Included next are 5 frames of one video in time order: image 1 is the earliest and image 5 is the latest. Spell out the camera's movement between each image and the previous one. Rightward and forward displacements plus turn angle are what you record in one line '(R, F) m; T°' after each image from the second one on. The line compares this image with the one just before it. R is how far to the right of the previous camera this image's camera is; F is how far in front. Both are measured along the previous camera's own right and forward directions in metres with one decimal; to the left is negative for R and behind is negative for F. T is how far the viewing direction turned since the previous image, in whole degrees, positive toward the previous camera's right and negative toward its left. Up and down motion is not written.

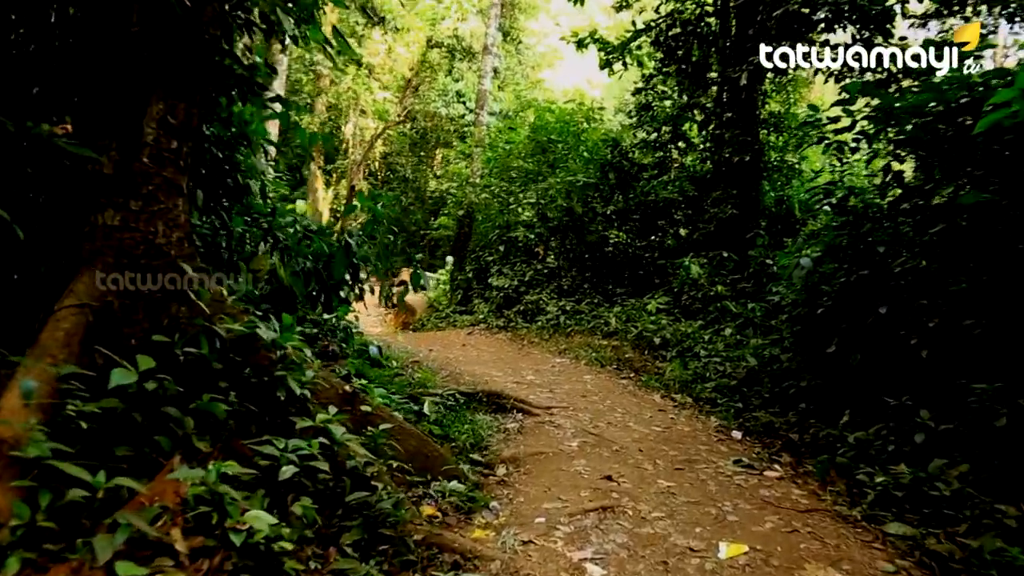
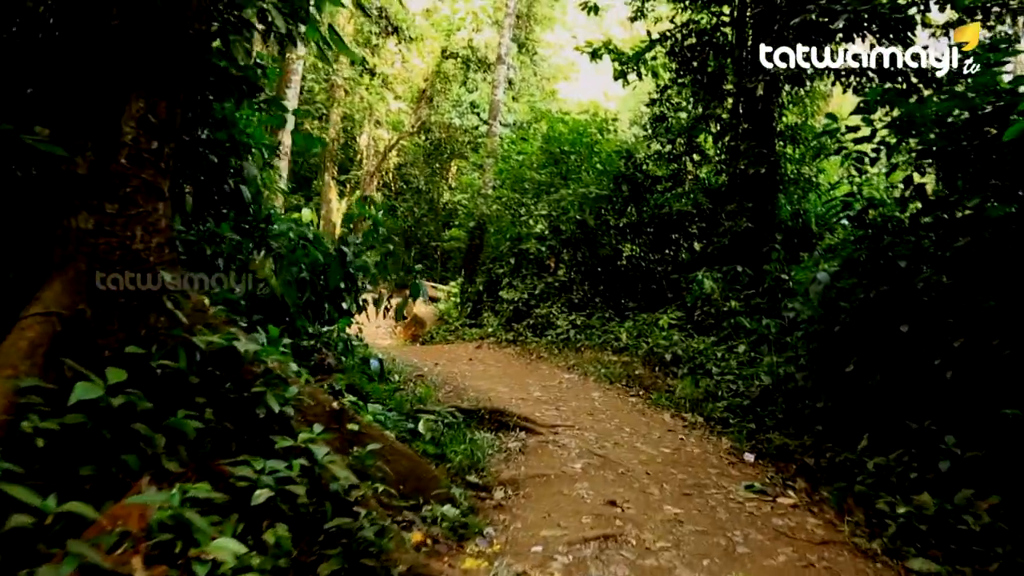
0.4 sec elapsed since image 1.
(+0.1, +0.2) m; -1°
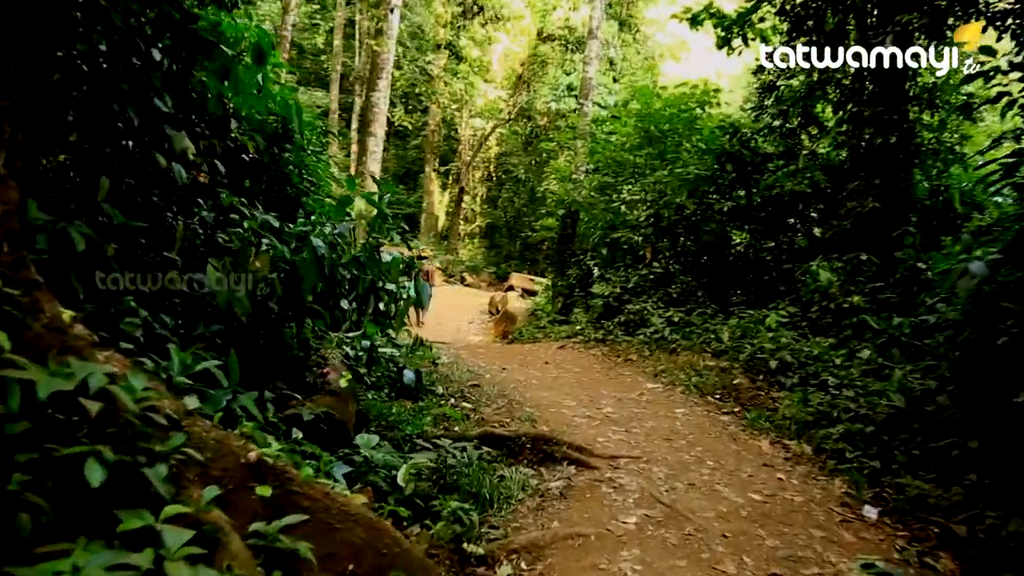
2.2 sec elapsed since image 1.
(+0.4, +1.0) m; -8°
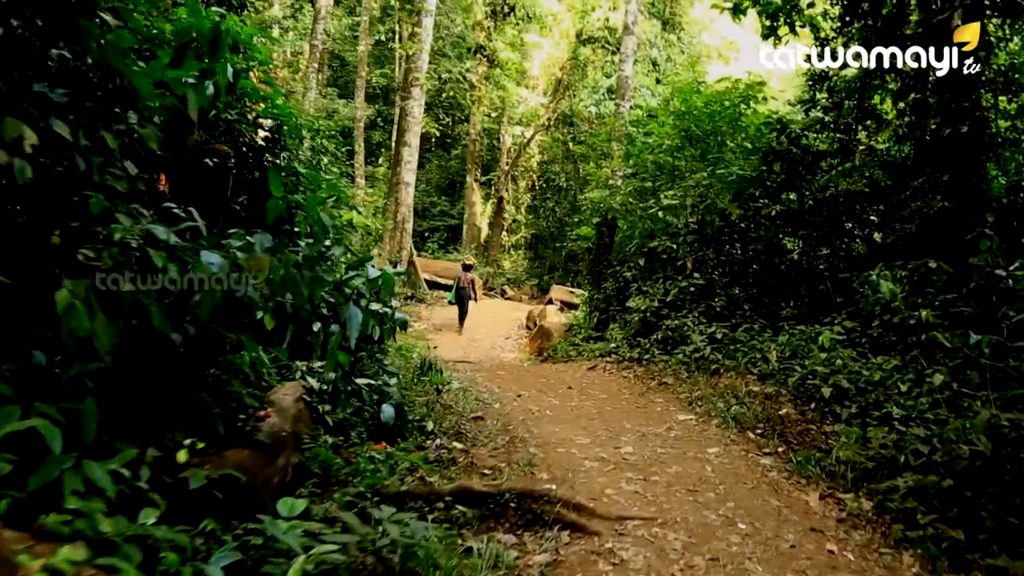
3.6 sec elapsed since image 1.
(+0.3, +0.8) m; -4°
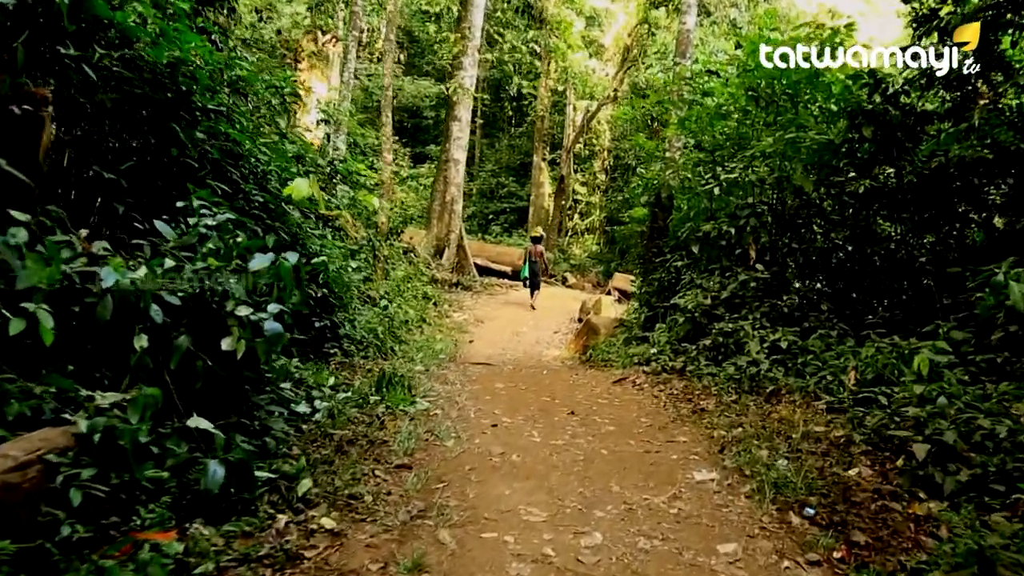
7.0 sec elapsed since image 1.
(+0.7, +1.6) m; -6°
